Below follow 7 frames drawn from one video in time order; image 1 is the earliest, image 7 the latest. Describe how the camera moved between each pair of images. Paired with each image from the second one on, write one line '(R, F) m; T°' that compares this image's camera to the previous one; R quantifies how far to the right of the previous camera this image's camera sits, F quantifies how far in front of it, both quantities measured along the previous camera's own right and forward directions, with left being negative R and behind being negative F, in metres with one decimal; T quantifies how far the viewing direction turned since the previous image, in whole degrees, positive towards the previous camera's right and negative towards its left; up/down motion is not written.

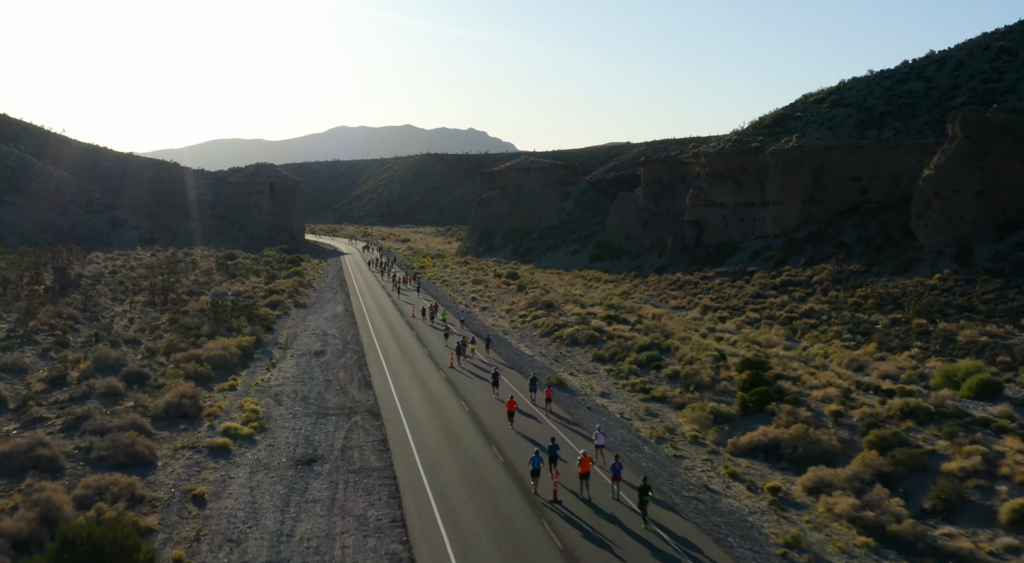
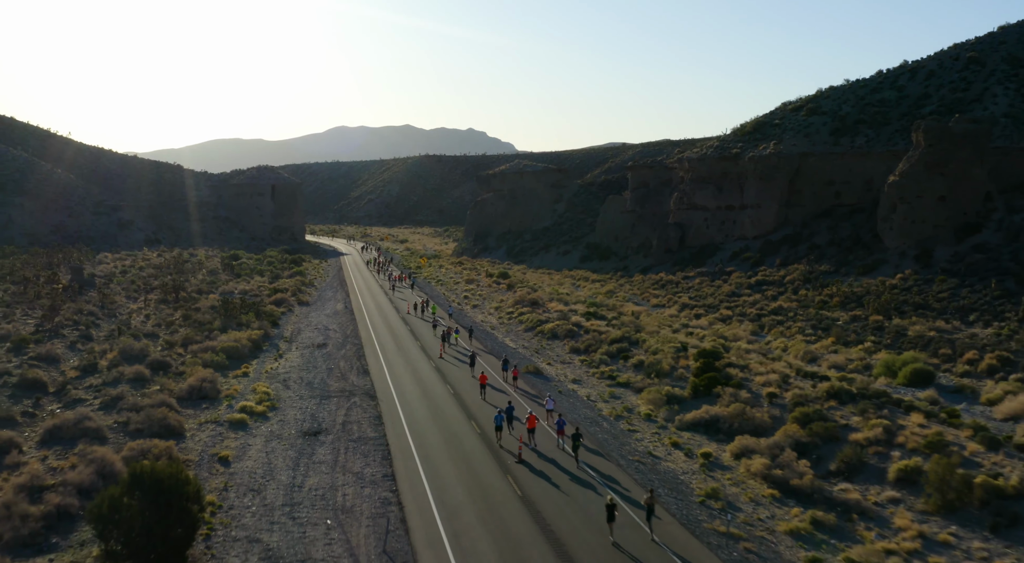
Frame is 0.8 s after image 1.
(+0.6, -2.5) m; 0°
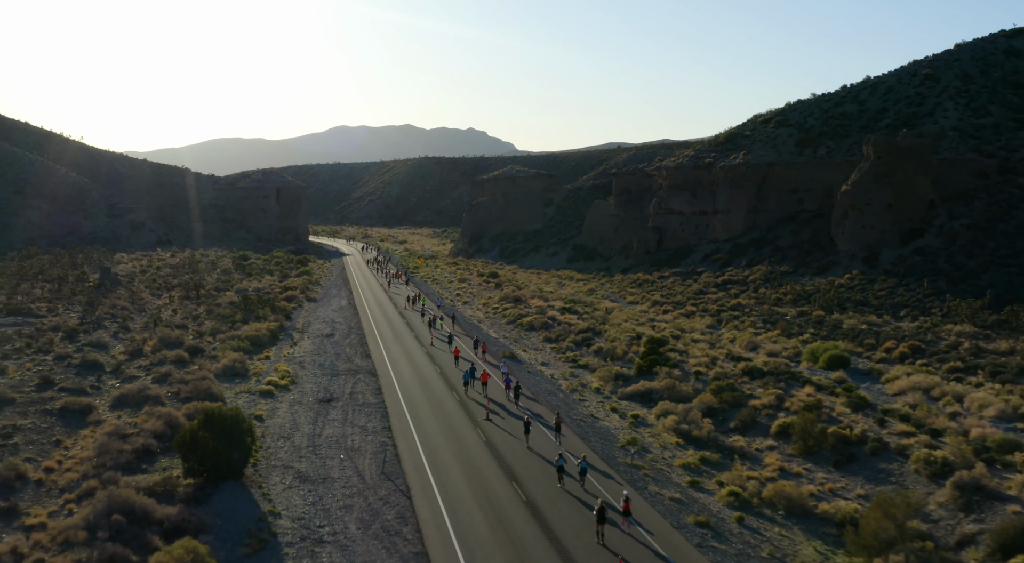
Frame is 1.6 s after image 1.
(+0.8, -4.3) m; 0°
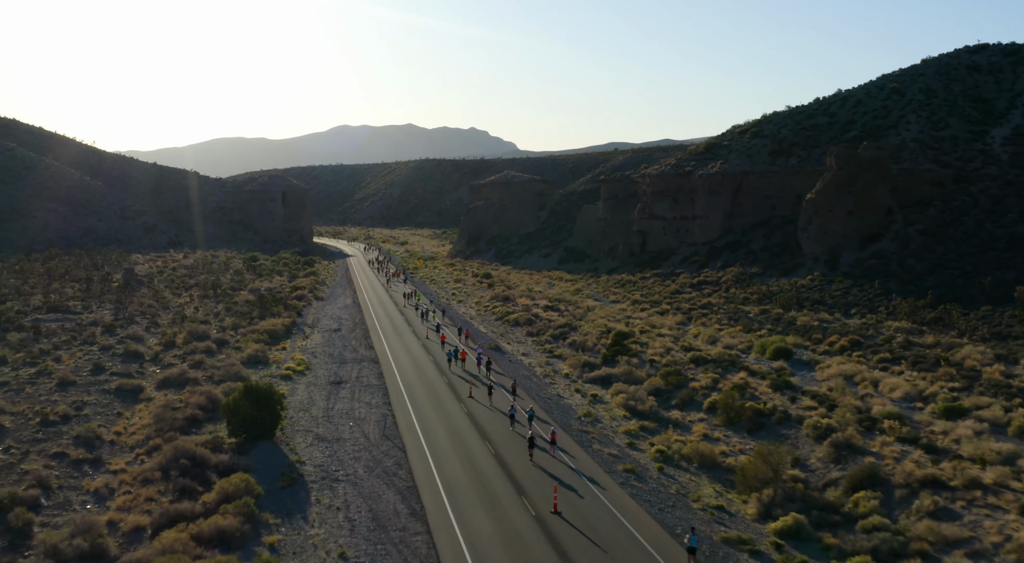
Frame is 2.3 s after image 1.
(+0.8, -4.0) m; 0°
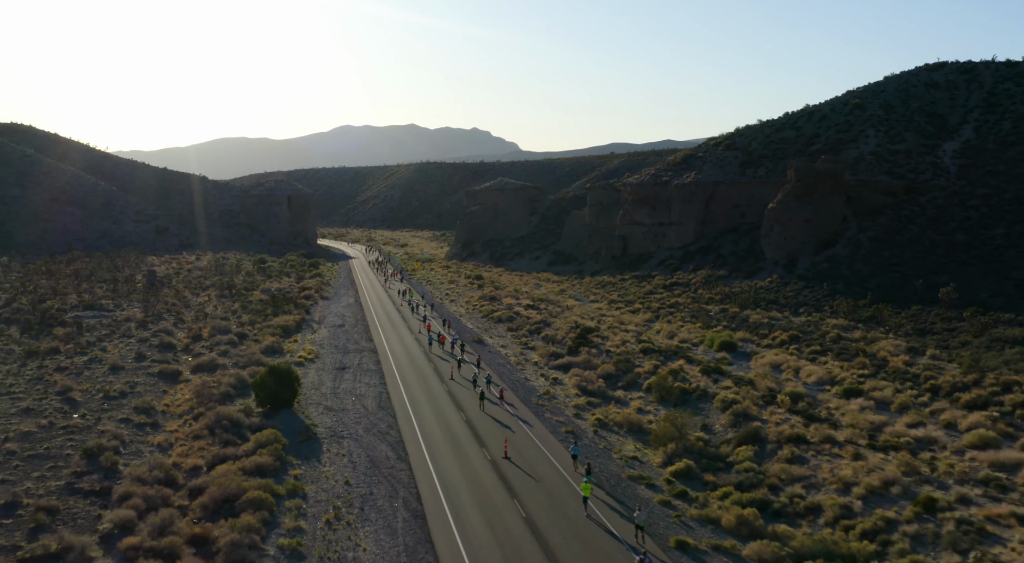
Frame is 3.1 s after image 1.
(+1.1, -4.9) m; 0°
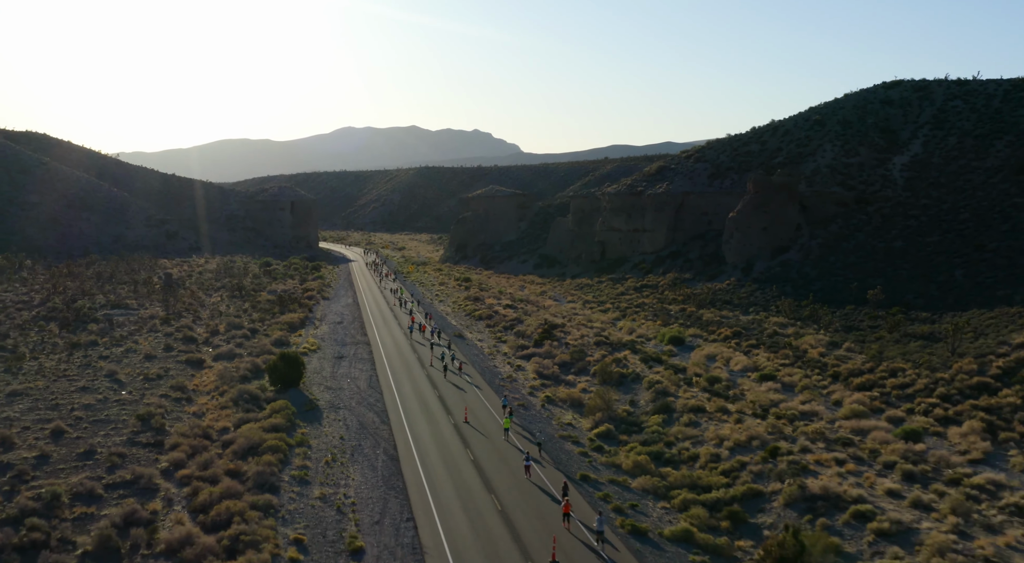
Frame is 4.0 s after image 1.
(+1.6, -5.5) m; 0°
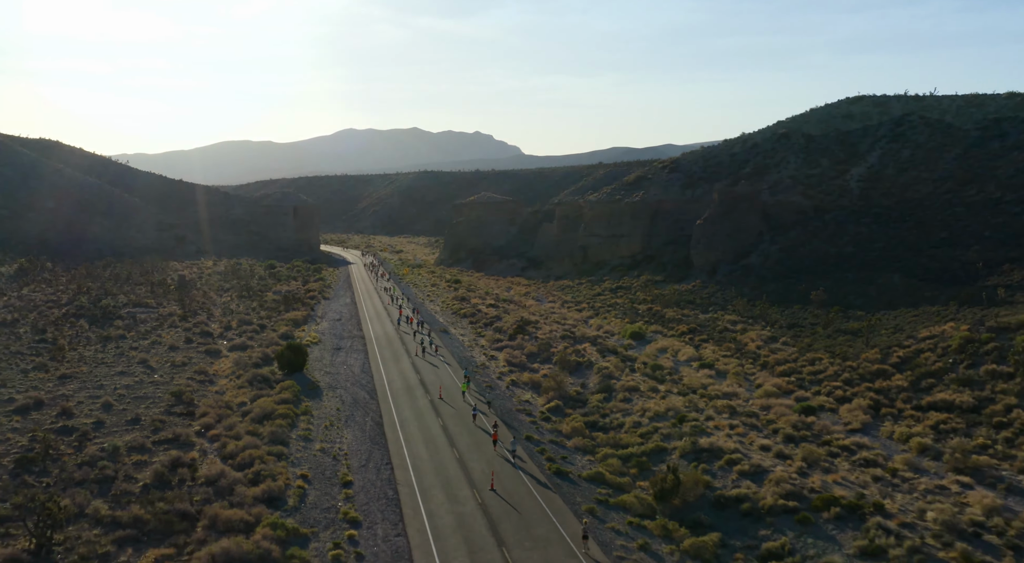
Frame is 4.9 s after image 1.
(+1.6, -5.5) m; 0°
